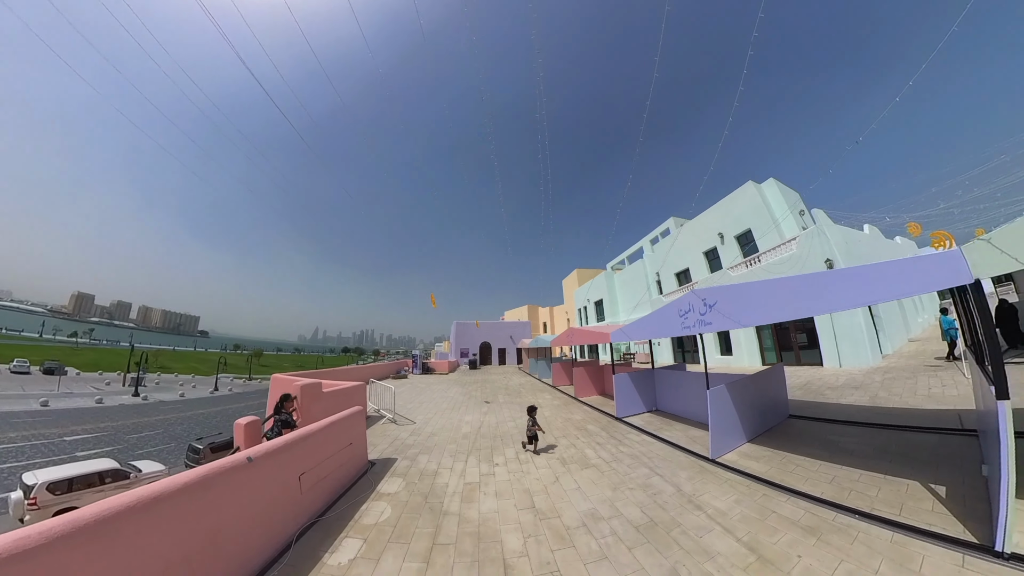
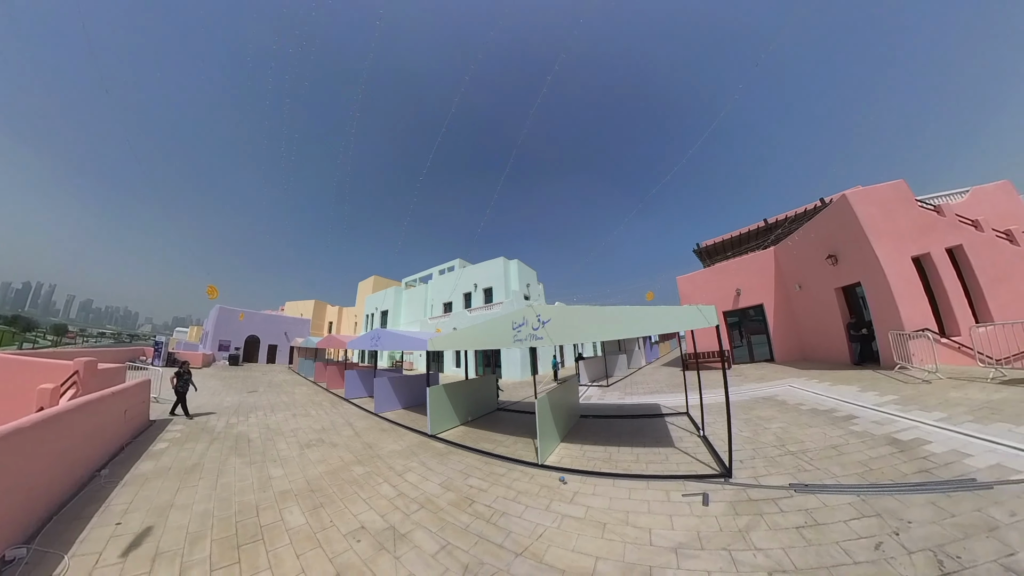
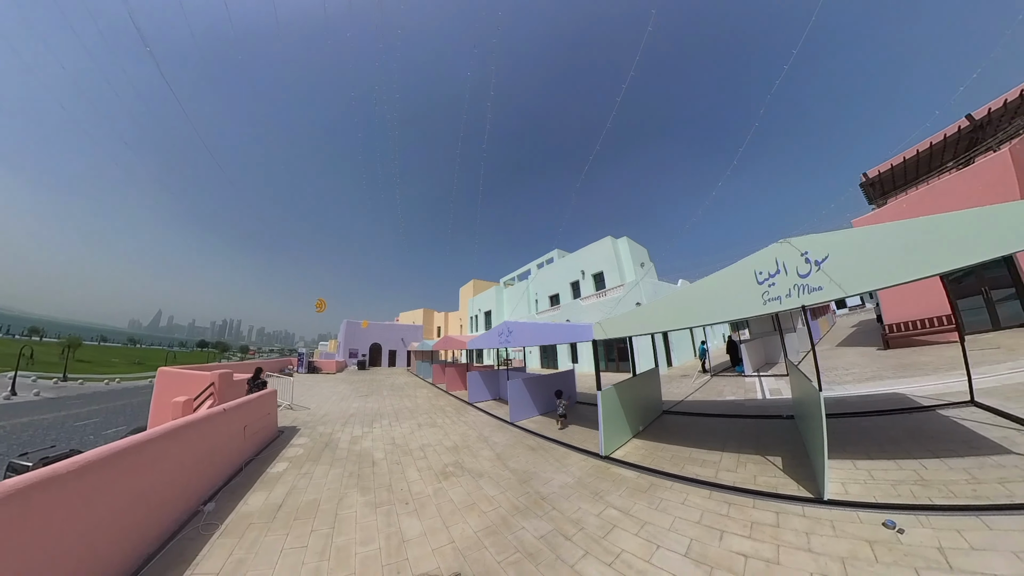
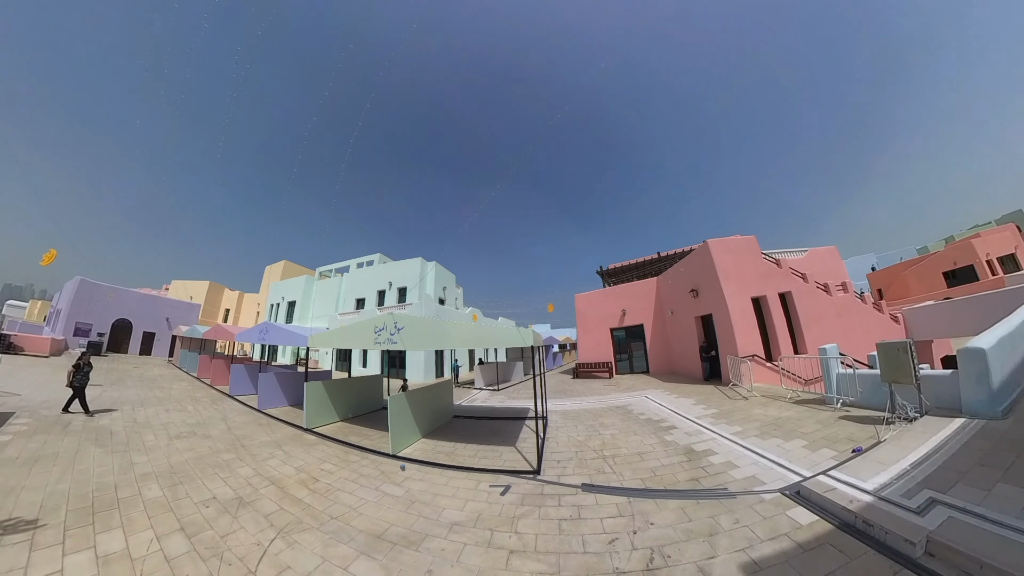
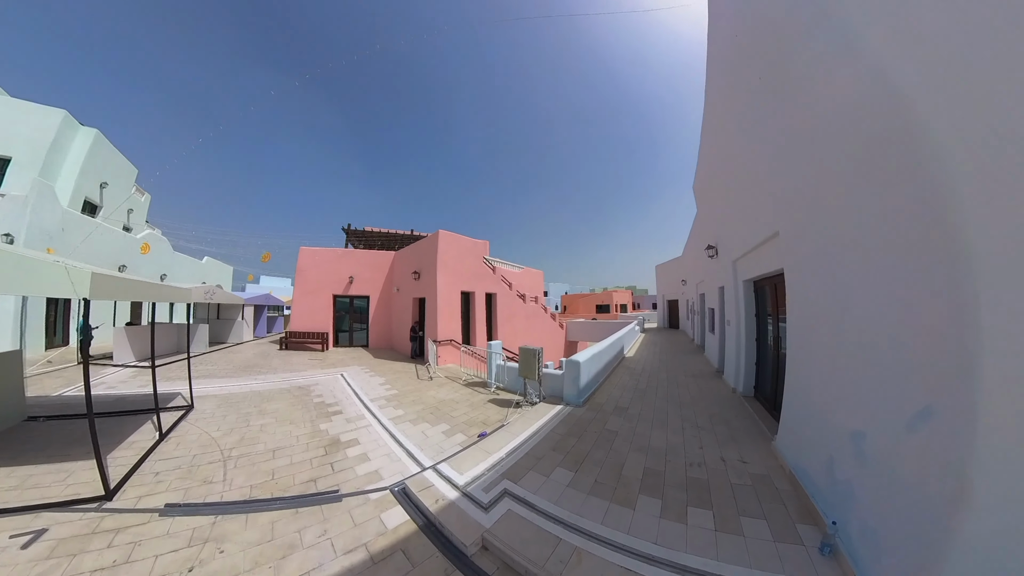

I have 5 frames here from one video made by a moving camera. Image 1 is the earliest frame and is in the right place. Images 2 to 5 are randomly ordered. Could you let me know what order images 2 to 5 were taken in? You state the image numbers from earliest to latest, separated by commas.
3, 2, 4, 5
